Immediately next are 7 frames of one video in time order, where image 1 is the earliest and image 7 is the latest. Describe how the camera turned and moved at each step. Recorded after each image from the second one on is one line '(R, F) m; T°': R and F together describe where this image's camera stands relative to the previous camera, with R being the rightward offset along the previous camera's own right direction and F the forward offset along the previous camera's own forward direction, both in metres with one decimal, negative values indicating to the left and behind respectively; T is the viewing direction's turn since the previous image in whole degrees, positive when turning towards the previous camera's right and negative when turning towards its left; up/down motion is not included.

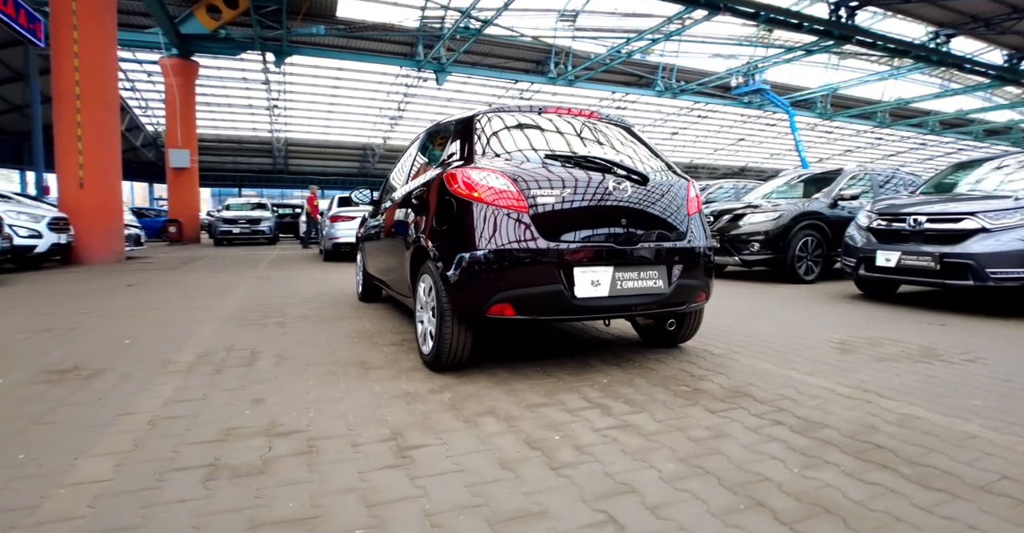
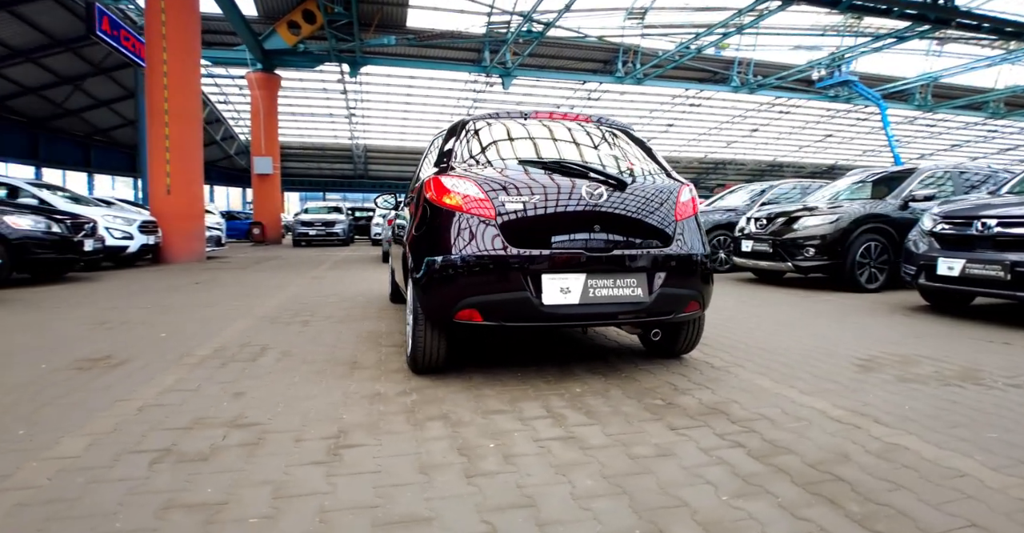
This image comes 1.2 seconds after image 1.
(+0.6, +0.1) m; -8°
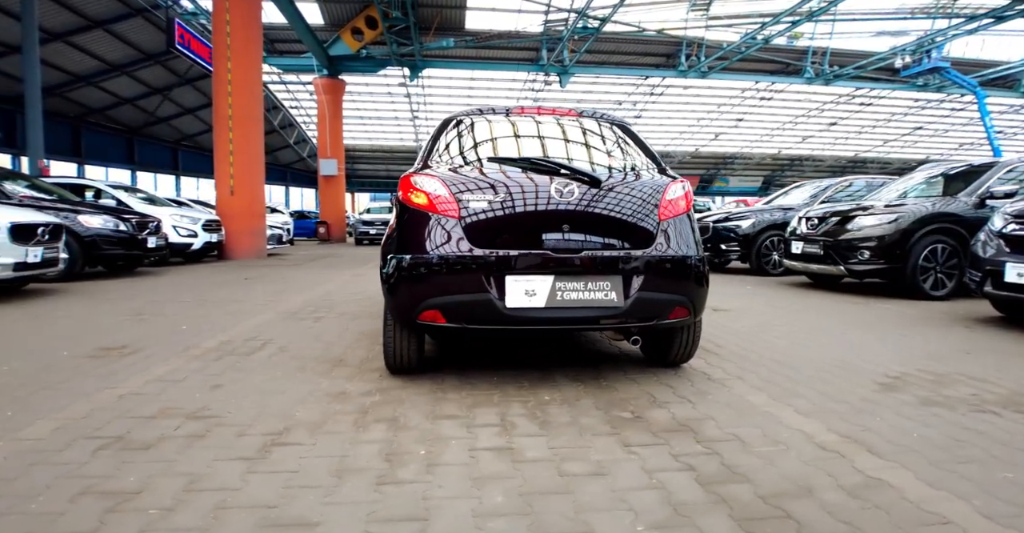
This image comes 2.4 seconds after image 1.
(+0.5, +0.1) m; -7°
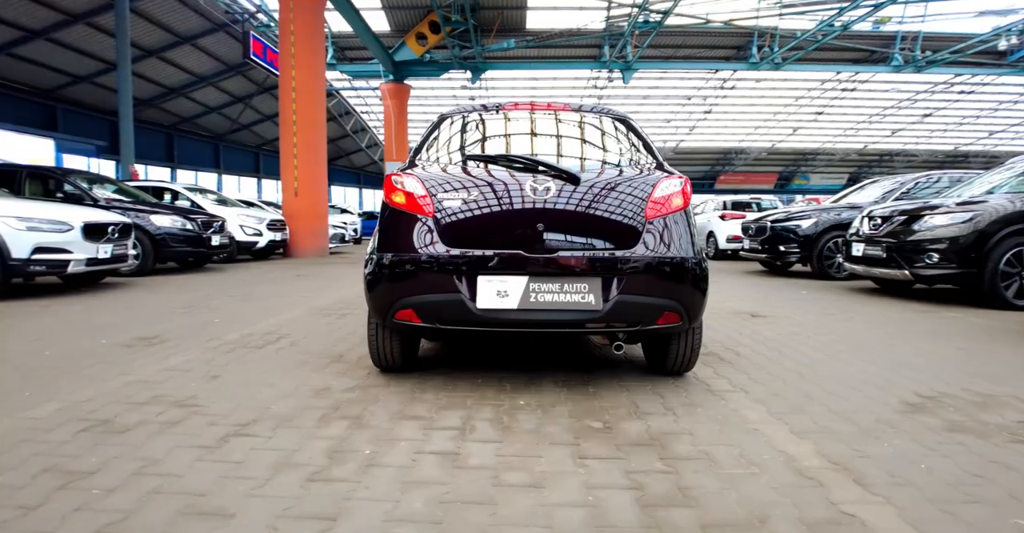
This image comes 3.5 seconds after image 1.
(+0.5, +0.1) m; -7°
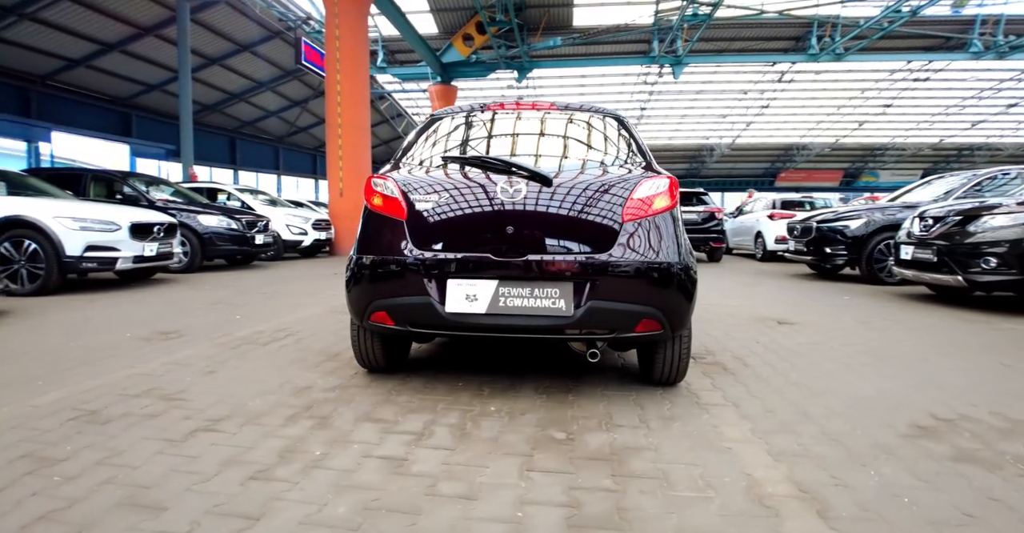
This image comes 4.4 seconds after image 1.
(+0.4, +0.1) m; -6°
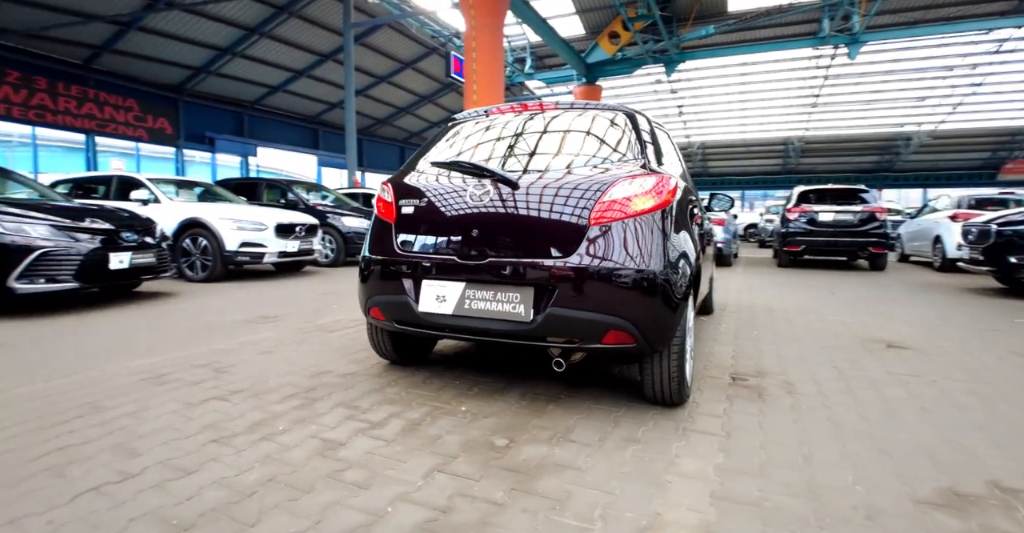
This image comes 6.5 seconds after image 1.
(+0.9, +0.1) m; -17°
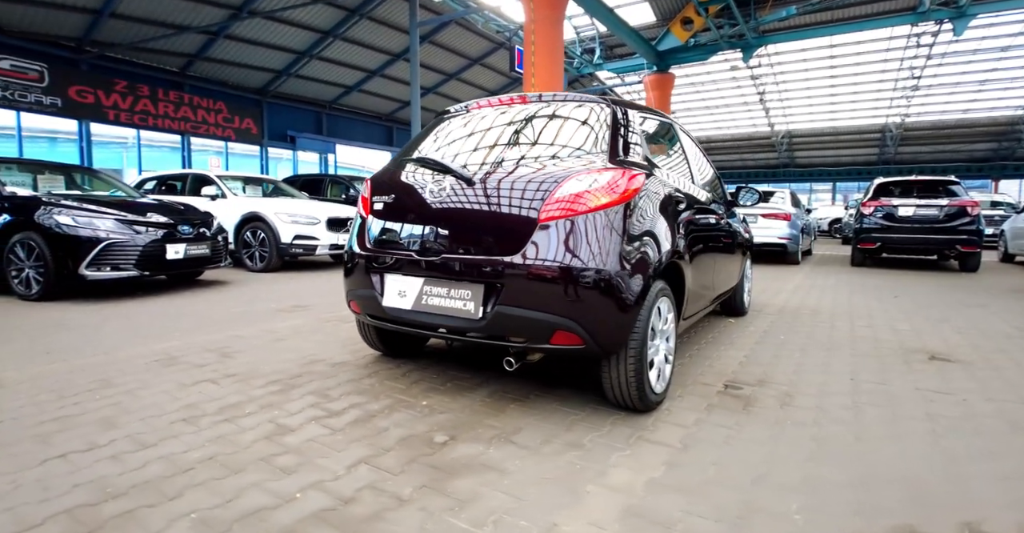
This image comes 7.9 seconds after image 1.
(+0.6, +0.1) m; -8°
